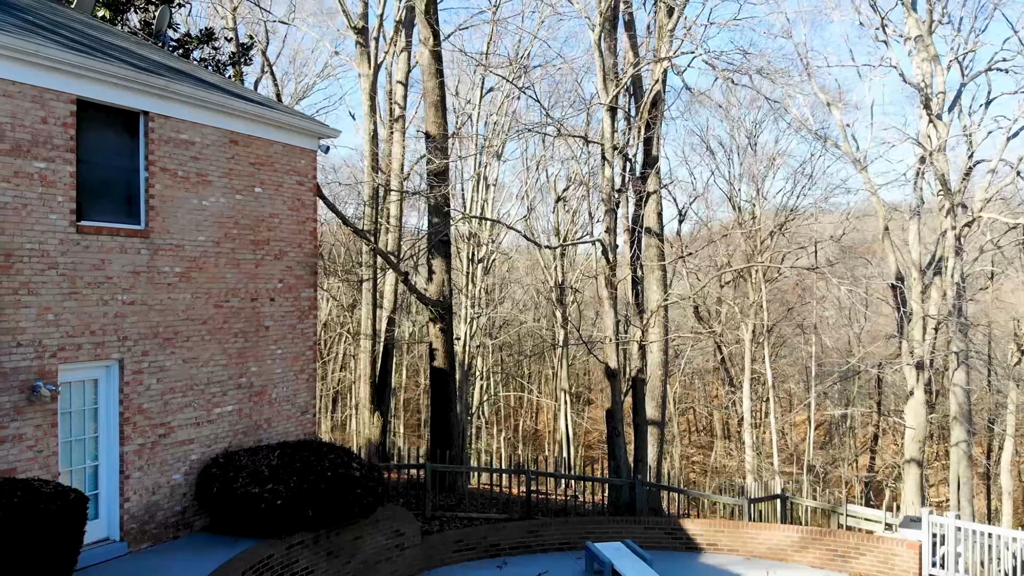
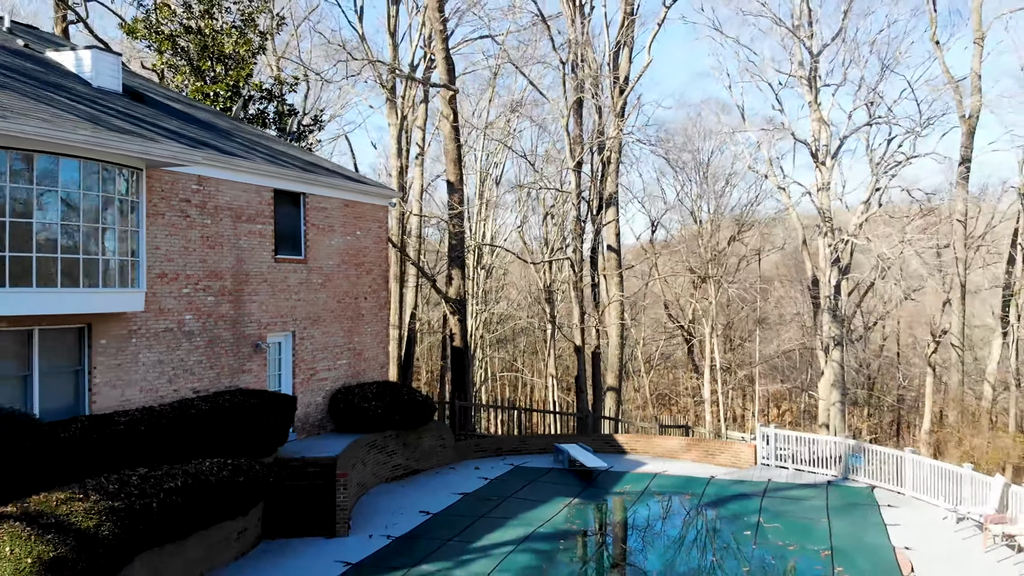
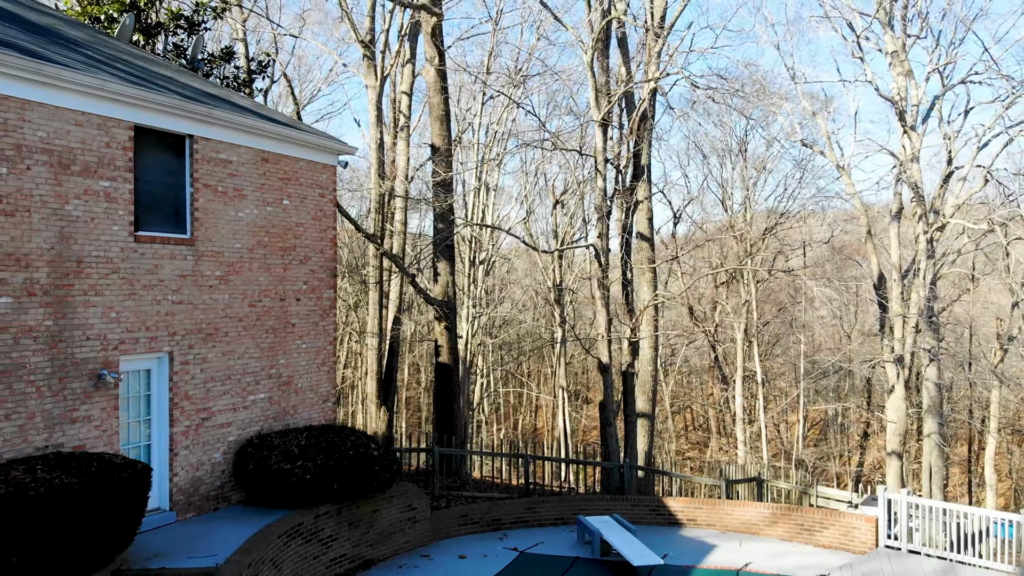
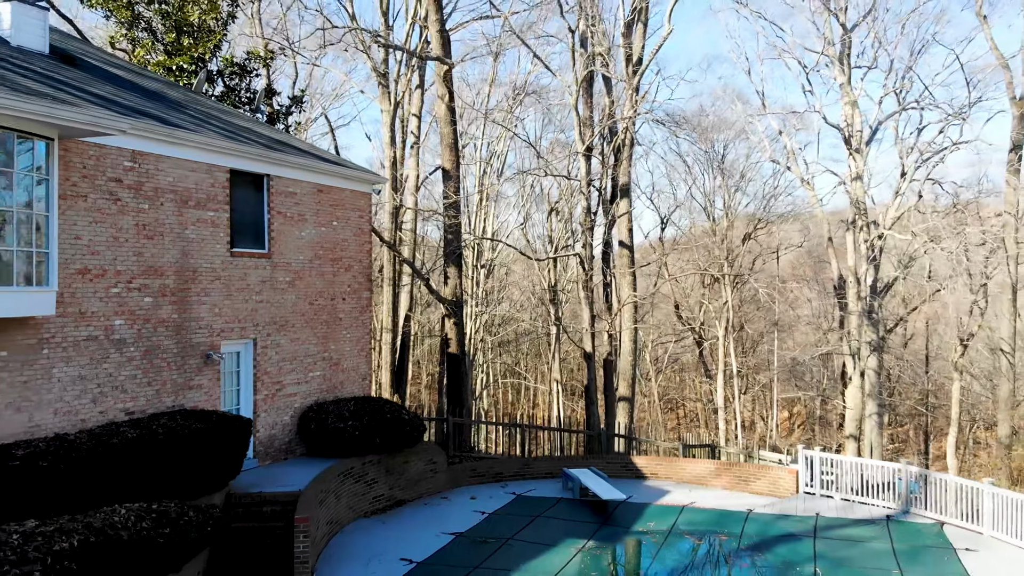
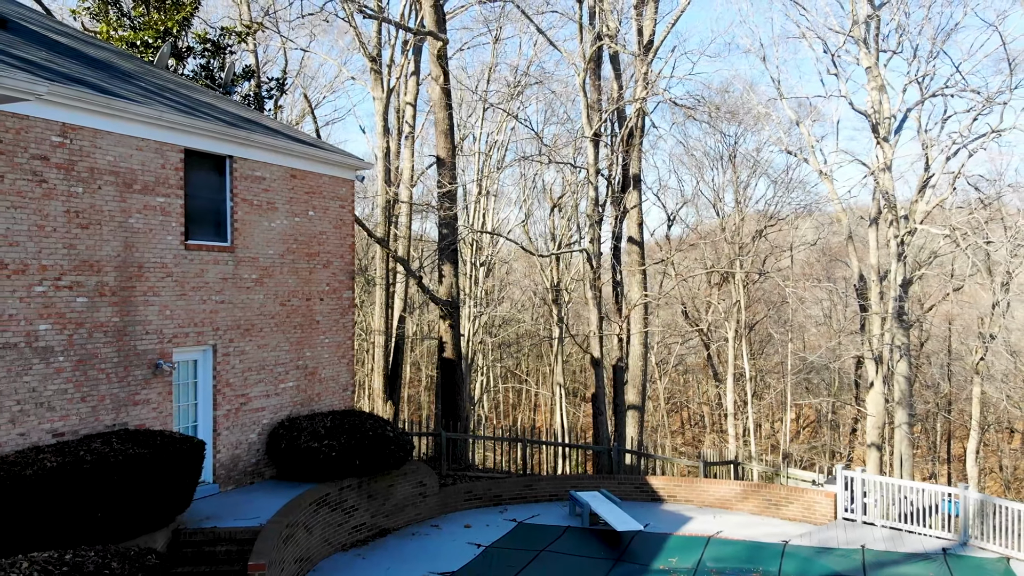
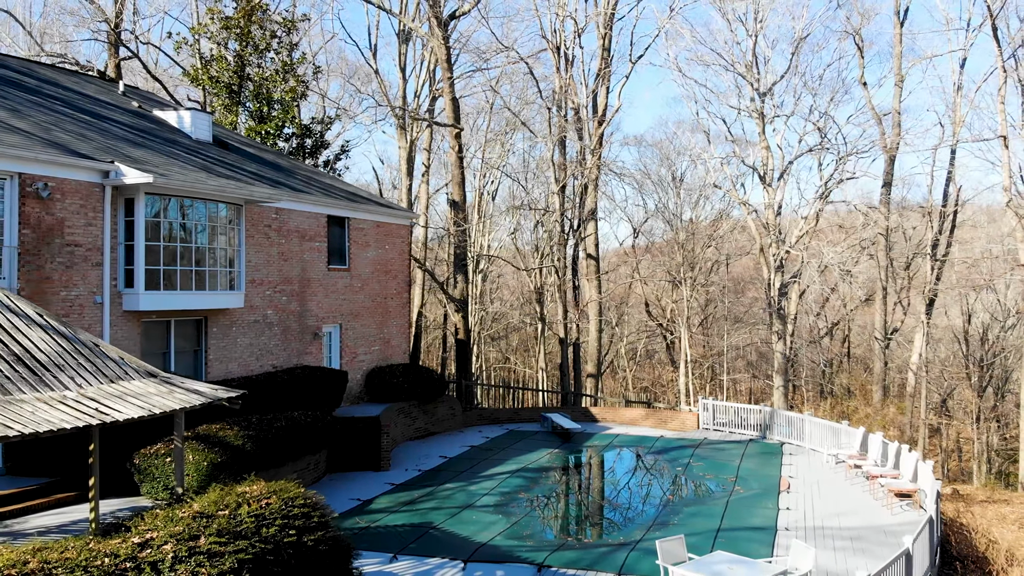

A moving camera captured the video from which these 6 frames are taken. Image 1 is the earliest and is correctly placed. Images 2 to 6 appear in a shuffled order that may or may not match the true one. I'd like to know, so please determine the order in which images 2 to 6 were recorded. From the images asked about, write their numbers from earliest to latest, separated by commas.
3, 5, 4, 2, 6
